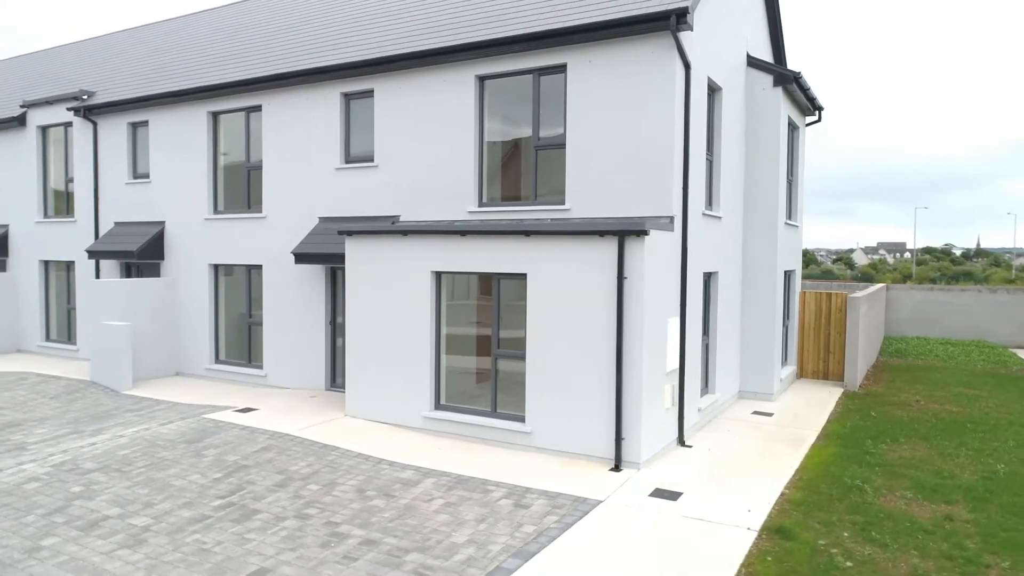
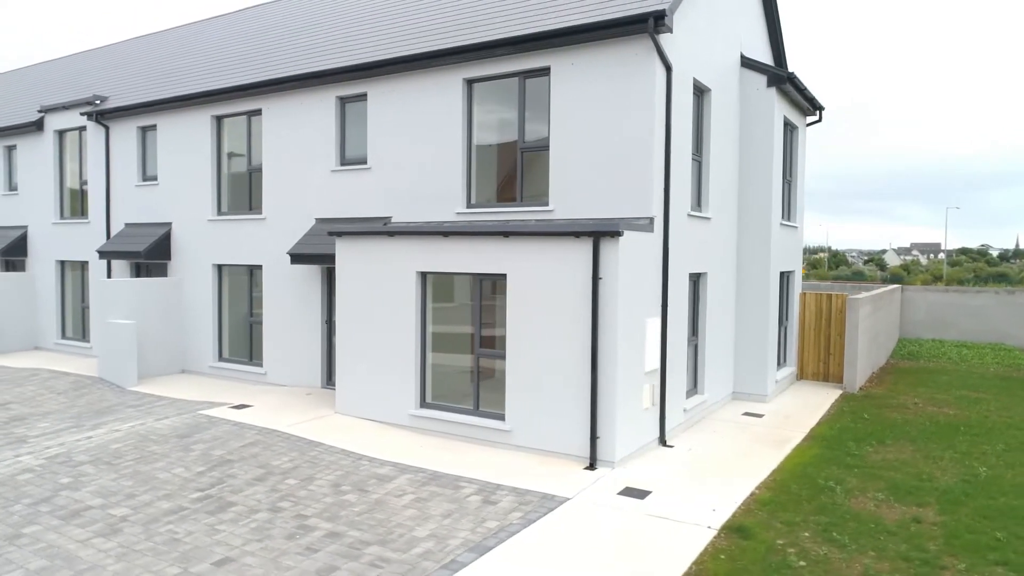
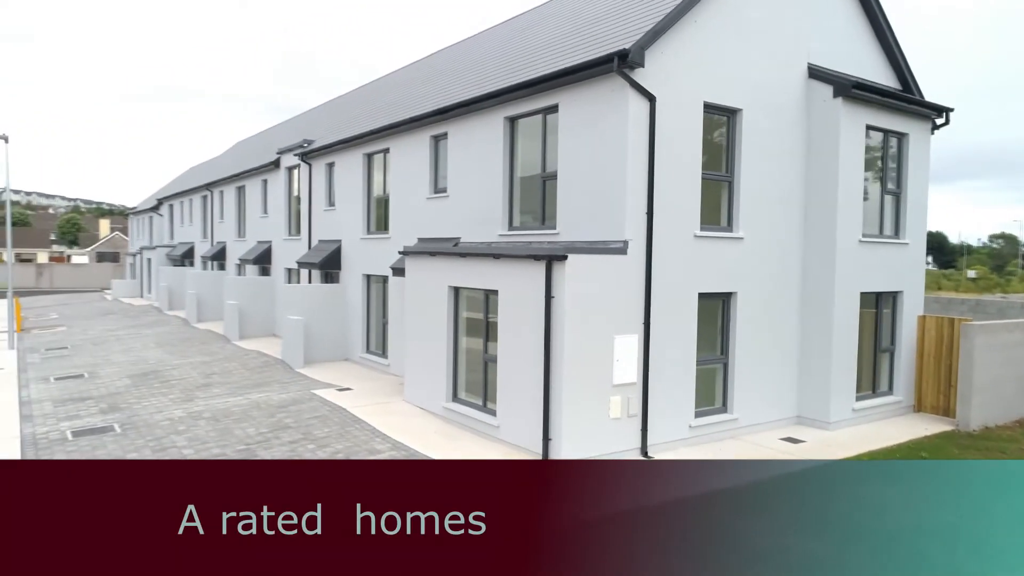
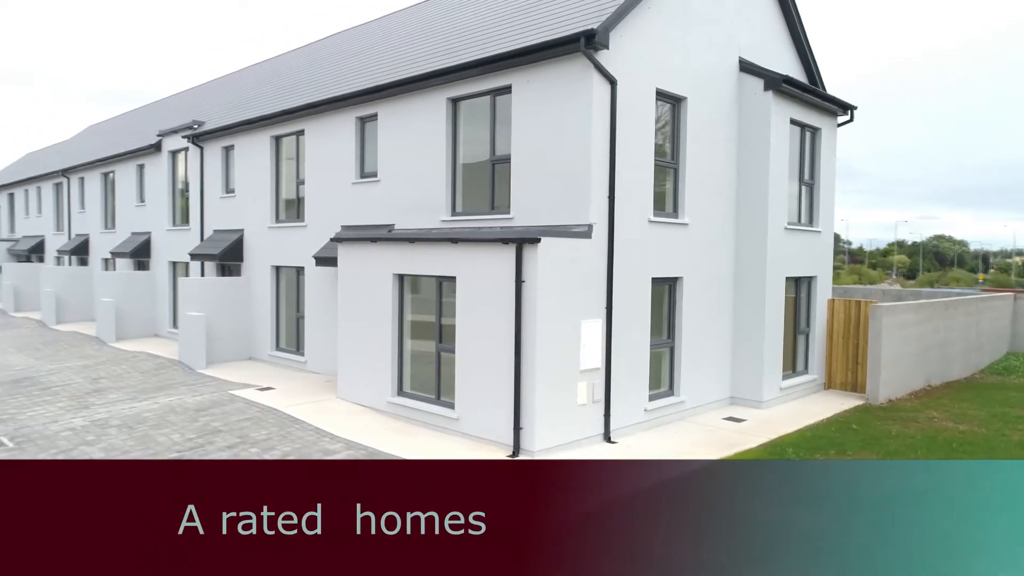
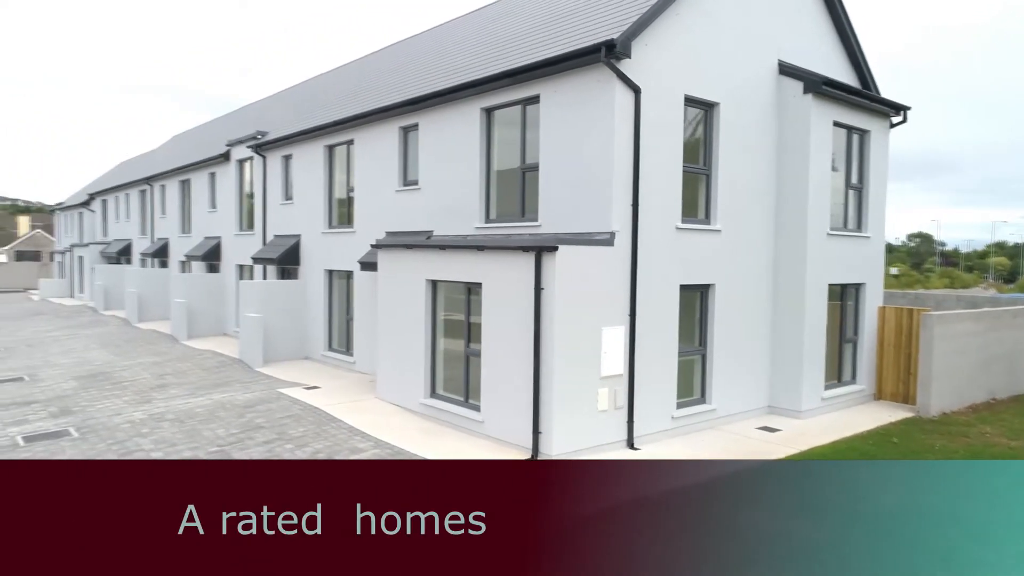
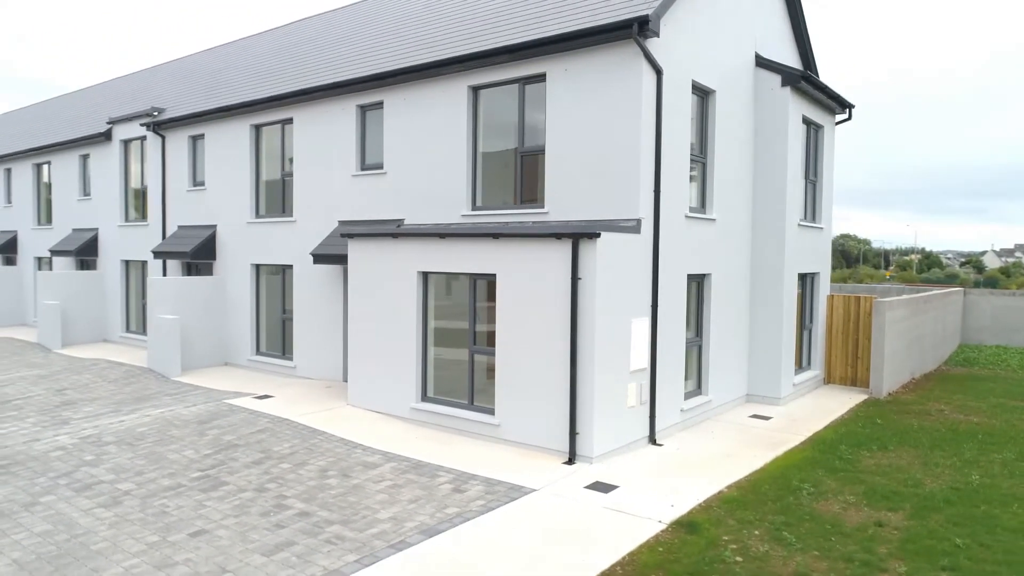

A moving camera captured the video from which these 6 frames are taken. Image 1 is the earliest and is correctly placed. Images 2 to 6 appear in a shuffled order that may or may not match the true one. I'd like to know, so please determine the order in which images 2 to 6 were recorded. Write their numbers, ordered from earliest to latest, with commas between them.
2, 6, 4, 5, 3
